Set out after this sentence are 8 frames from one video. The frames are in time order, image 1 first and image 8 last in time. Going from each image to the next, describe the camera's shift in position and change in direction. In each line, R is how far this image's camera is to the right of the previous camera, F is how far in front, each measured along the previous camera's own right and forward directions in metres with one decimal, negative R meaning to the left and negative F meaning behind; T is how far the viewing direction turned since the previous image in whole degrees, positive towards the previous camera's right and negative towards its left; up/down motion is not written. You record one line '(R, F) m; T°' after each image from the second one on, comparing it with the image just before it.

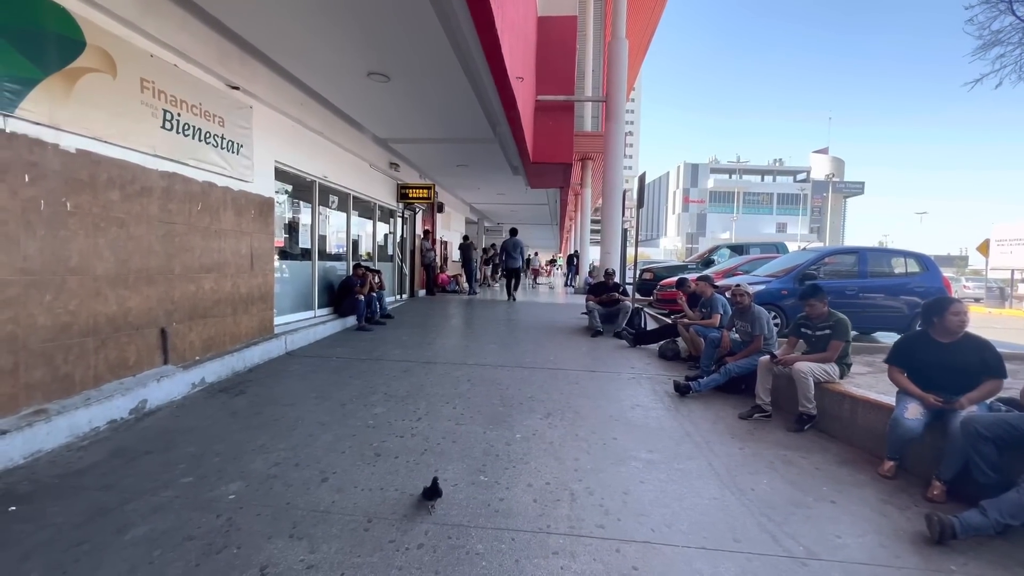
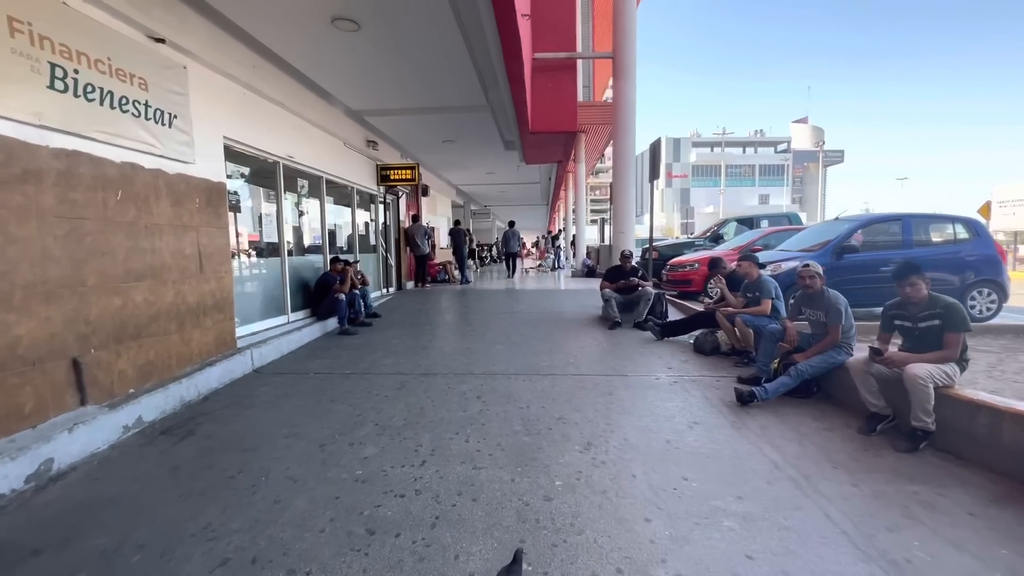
(-0.2, +1.0) m; +2°
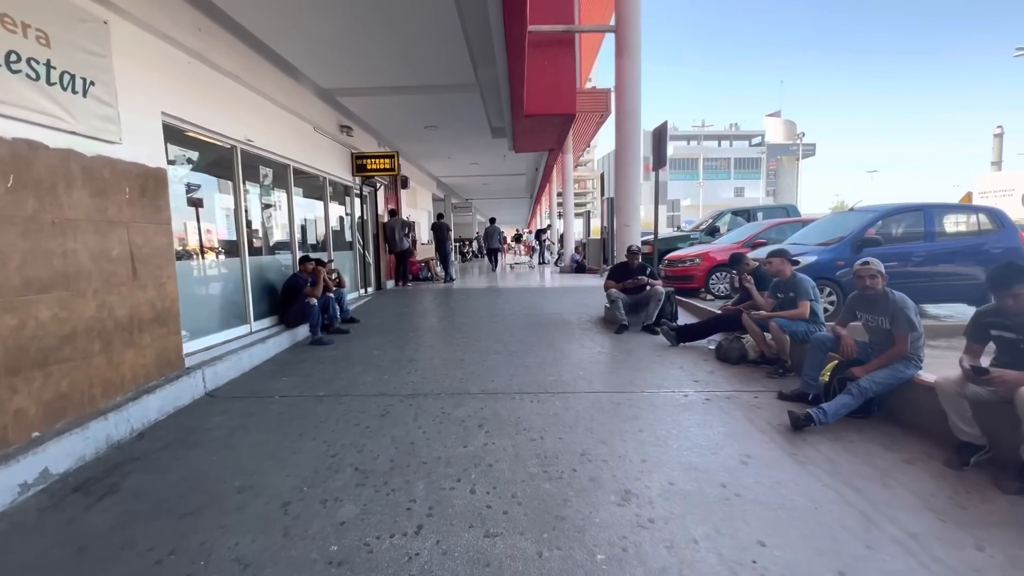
(-0.2, +0.7) m; +3°
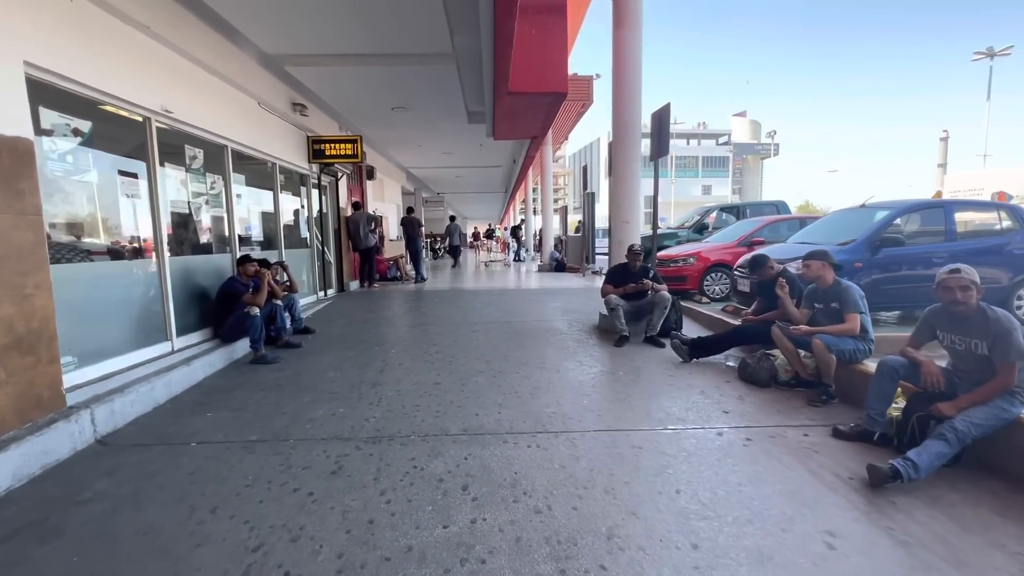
(-0.1, +0.9) m; +4°
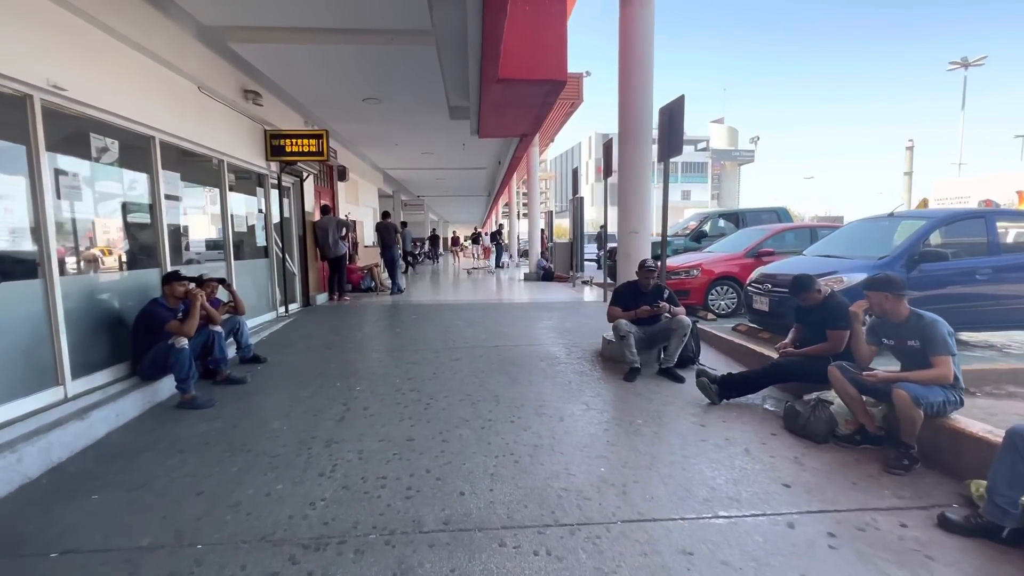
(-0.1, +0.8) m; +2°
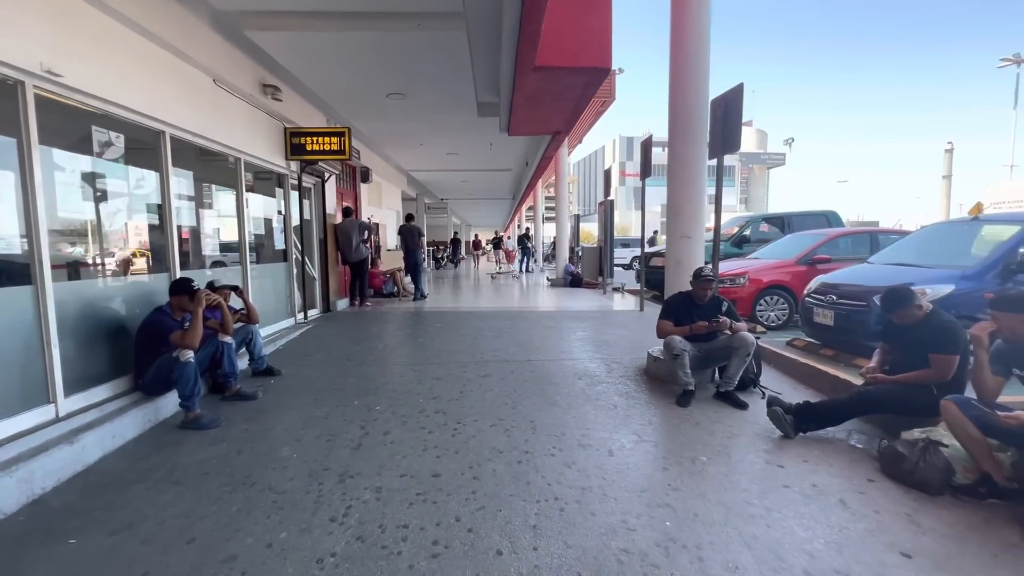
(-0.1, +0.5) m; -3°
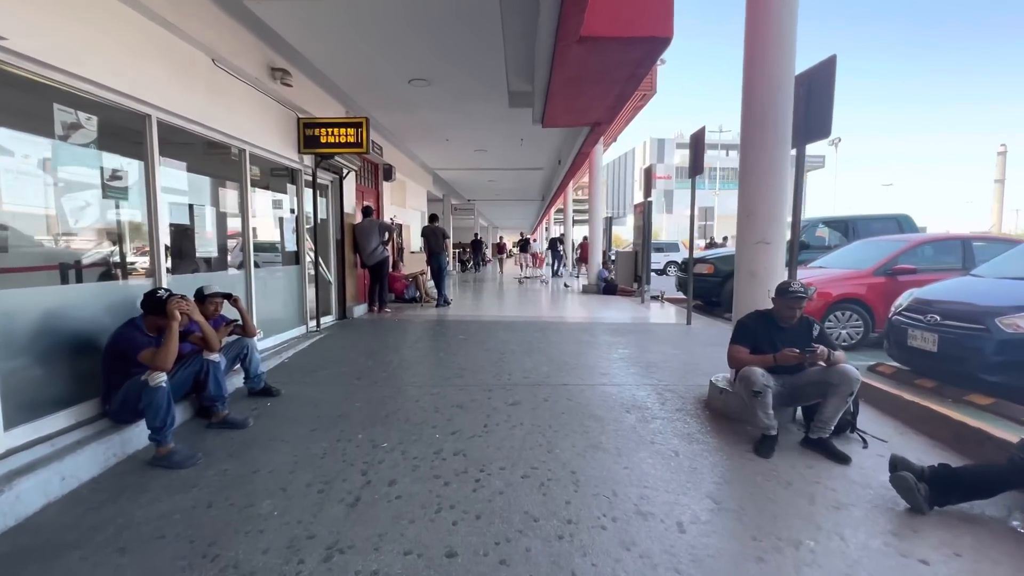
(-0.1, +0.7) m; -3°
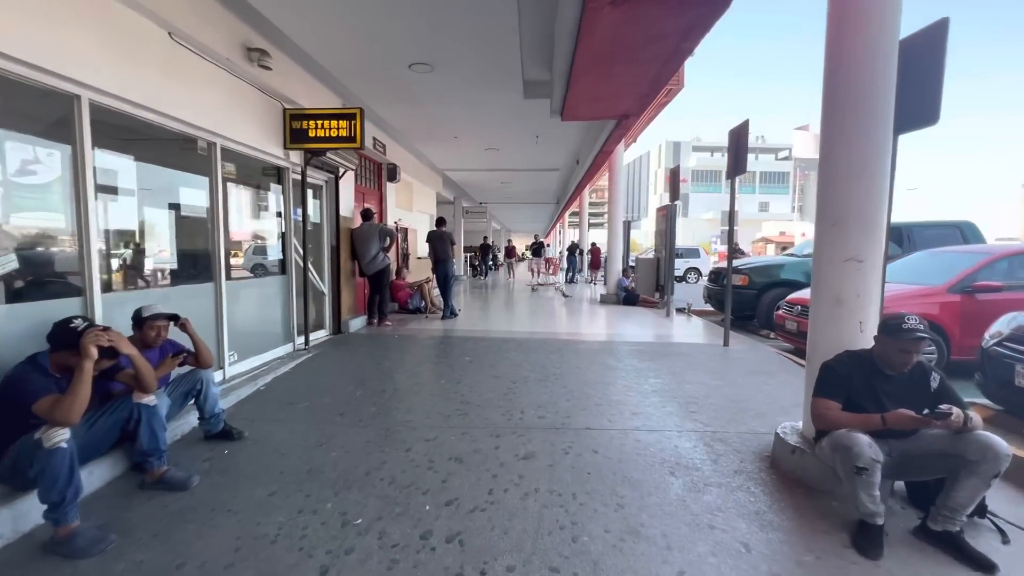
(0.0, +0.7) m; -2°
